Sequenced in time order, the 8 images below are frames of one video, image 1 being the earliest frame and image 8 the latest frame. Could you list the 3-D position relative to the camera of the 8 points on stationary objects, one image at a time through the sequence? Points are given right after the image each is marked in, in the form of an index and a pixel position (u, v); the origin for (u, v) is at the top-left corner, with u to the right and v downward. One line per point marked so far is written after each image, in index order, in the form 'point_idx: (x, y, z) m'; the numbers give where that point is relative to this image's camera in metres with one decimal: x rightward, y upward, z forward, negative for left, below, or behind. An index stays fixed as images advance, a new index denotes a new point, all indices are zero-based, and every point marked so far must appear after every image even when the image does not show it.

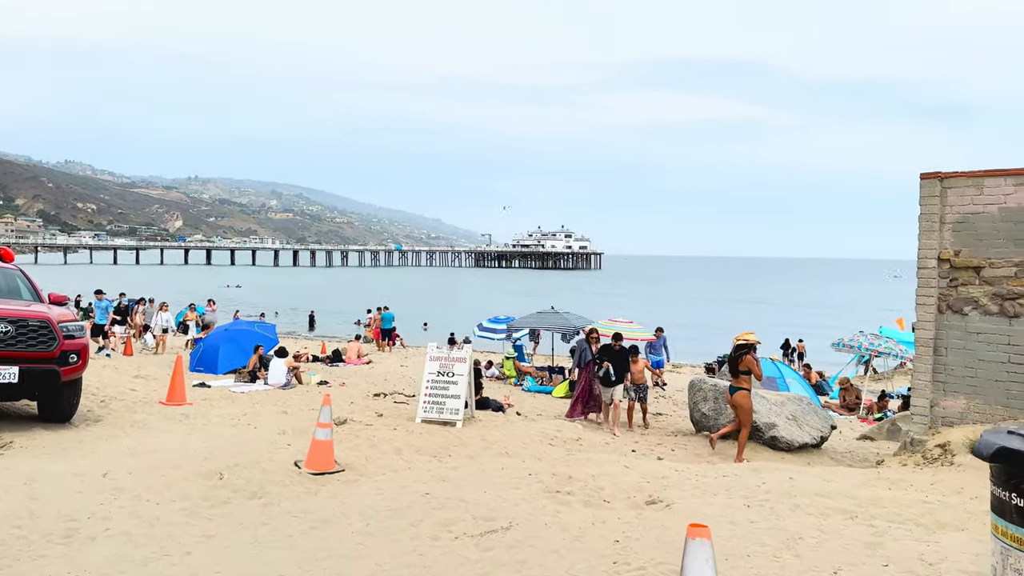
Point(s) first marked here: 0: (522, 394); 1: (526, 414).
0: (+0.1, -2.3, +15.2) m
1: (+0.2, -2.1, +11.9) m
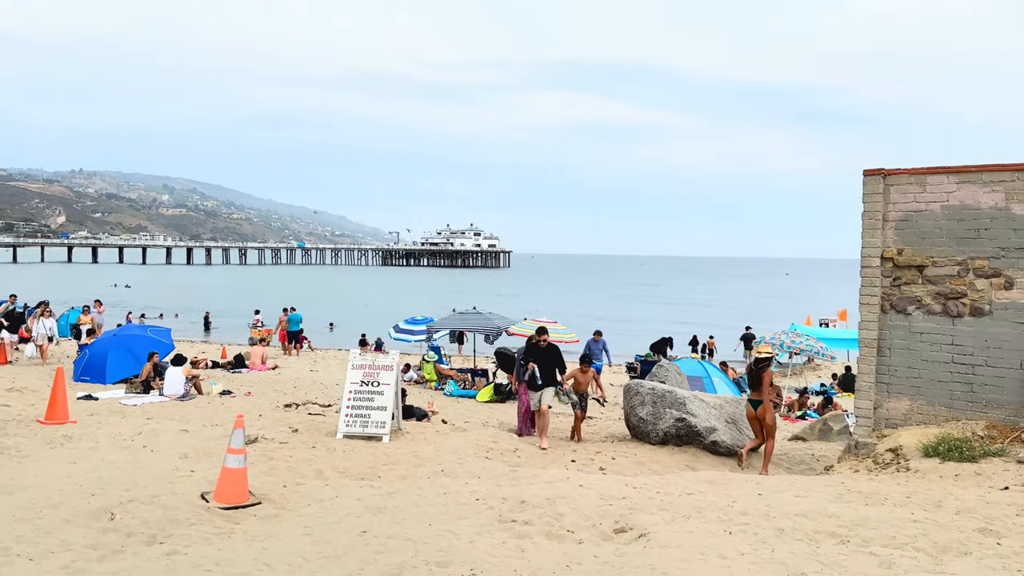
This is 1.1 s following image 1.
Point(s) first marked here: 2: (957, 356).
0: (-1.5, -2.3, +14.4) m
1: (-0.9, -2.1, +11.1) m
2: (+4.6, -0.7, +7.4) m
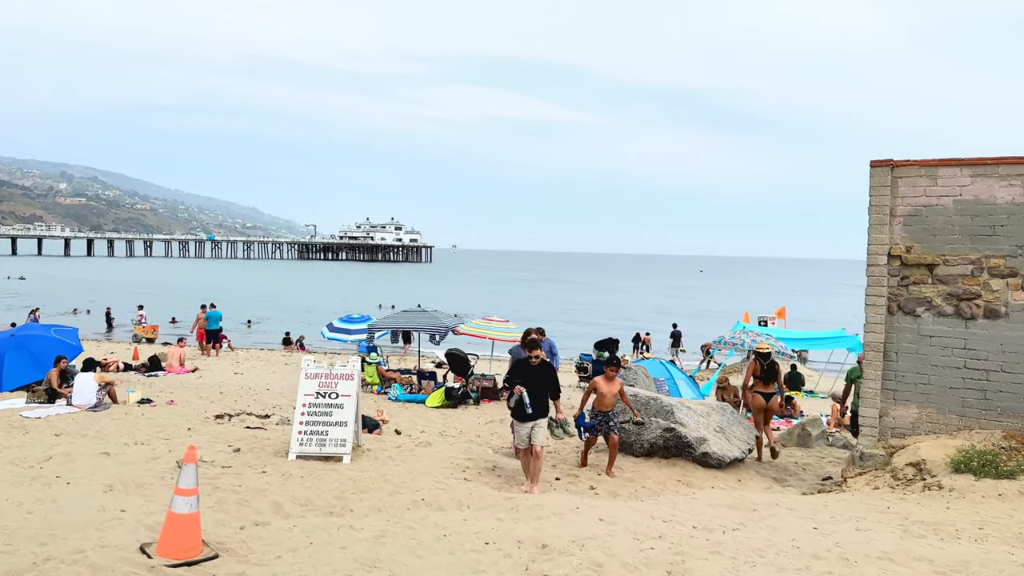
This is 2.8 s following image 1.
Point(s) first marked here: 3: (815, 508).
0: (-2.3, -2.2, +13.3) m
1: (-1.4, -2.1, +10.1) m
2: (+4.5, -0.7, +7.0) m
3: (+2.4, -1.7, +5.6) m
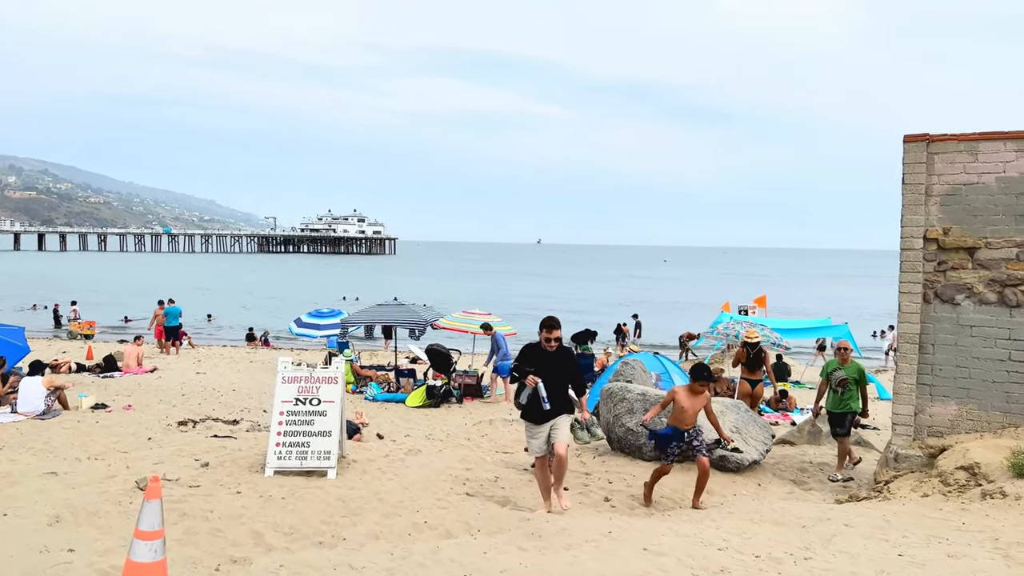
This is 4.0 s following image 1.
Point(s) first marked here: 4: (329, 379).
0: (-2.6, -2.1, +12.5) m
1: (-1.5, -2.0, +9.3) m
2: (+4.6, -0.6, +6.5) m
3: (+2.5, -1.6, +4.9) m
4: (-1.7, -0.9, +6.7) m
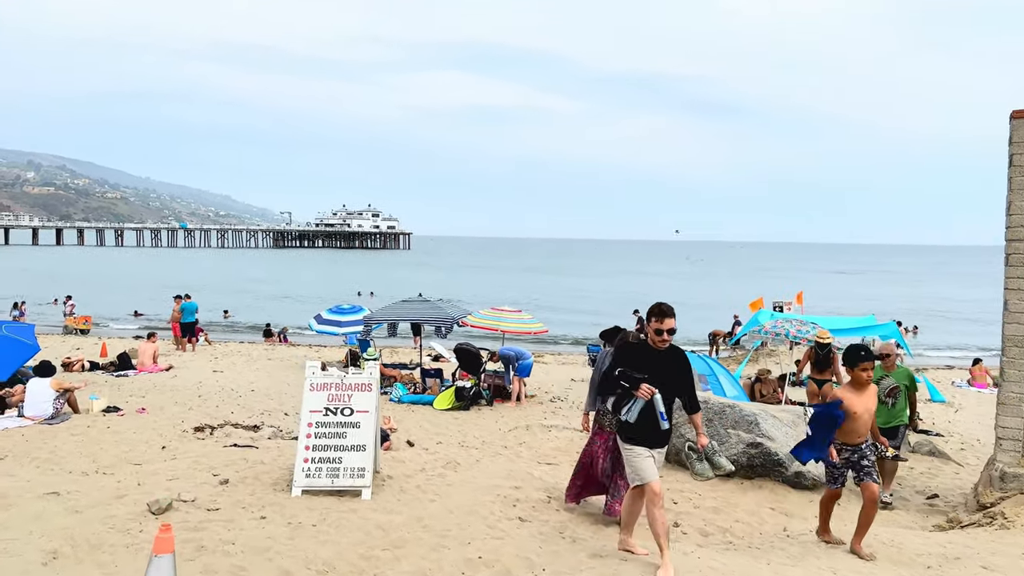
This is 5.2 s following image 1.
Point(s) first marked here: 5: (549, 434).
0: (-2.0, -2.0, +11.8) m
1: (-1.0, -1.9, +8.6) m
2: (+5.0, -0.6, +5.6) m
3: (+3.0, -1.6, +4.1) m
4: (-1.3, -0.8, +6.0) m
5: (+0.5, -2.0, +9.8) m
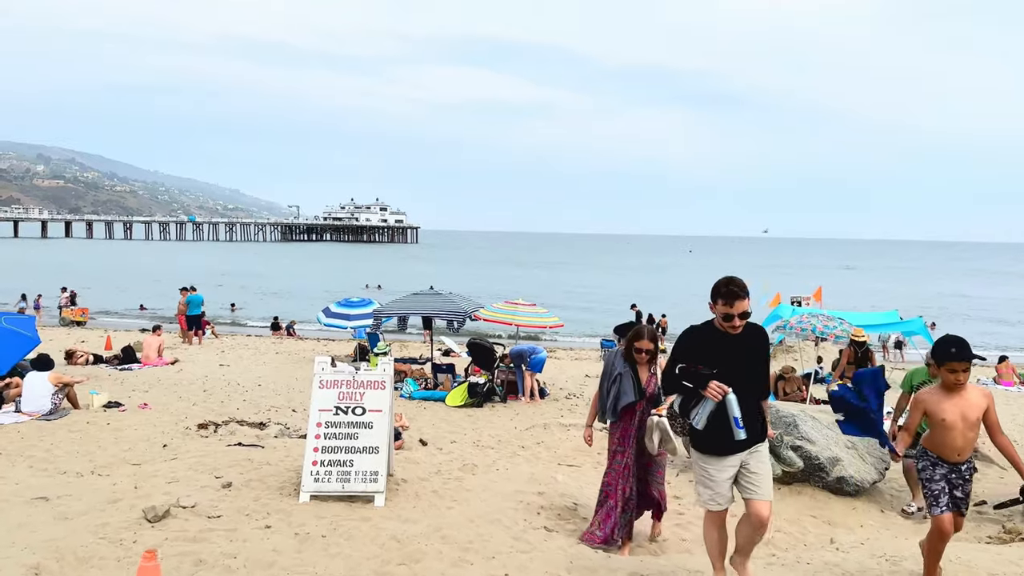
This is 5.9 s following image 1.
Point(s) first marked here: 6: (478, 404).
0: (-1.7, -1.9, +11.3) m
1: (-0.8, -1.9, +8.1) m
2: (+5.2, -0.5, +5.1) m
3: (+3.1, -1.6, +3.7) m
4: (-1.1, -0.8, +5.6) m
5: (+0.7, -1.9, +9.4) m
6: (-0.6, -1.9, +11.6) m
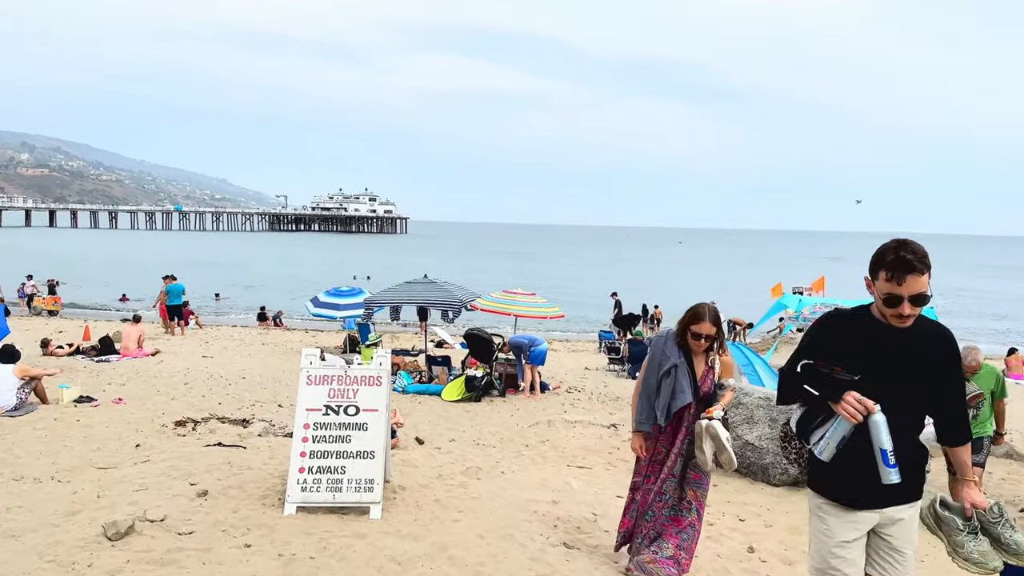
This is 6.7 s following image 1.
0: (-1.7, -1.7, +10.7) m
1: (-0.7, -1.7, +7.5) m
2: (+5.3, -0.4, +4.6) m
3: (+3.3, -1.5, +3.1) m
4: (-1.0, -0.6, +4.9) m
5: (+0.8, -1.8, +8.8) m
6: (-0.6, -1.7, +11.0) m
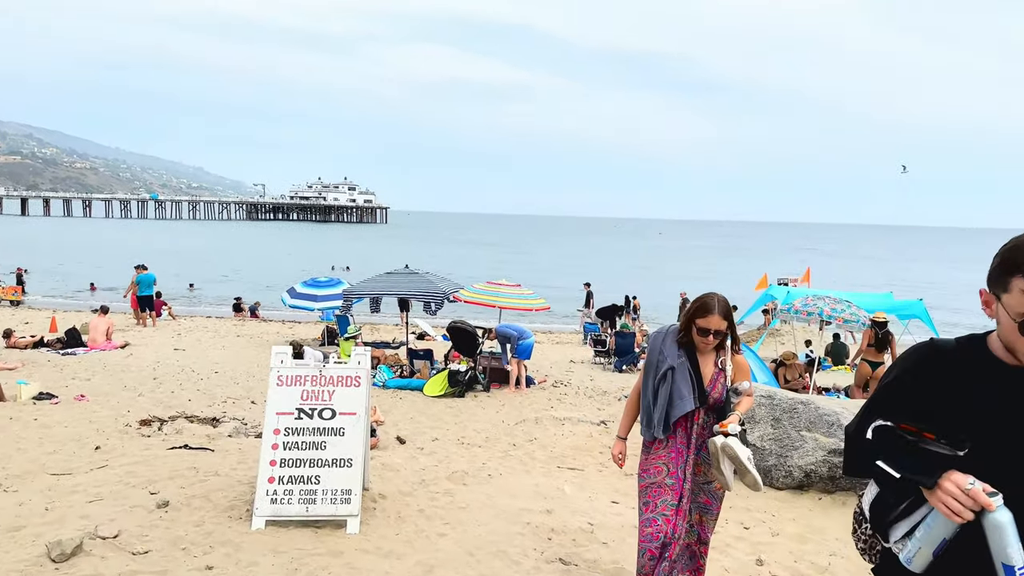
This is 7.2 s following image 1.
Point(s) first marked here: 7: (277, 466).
0: (-2.0, -1.6, +10.2) m
1: (-0.8, -1.6, +7.1) m
2: (+5.3, -0.4, +4.3) m
3: (+3.2, -1.5, +2.8) m
4: (-1.0, -0.6, +4.5) m
5: (+0.6, -1.7, +8.4) m
6: (-0.8, -1.6, +10.6) m
7: (-1.5, -1.1, +4.4) m
